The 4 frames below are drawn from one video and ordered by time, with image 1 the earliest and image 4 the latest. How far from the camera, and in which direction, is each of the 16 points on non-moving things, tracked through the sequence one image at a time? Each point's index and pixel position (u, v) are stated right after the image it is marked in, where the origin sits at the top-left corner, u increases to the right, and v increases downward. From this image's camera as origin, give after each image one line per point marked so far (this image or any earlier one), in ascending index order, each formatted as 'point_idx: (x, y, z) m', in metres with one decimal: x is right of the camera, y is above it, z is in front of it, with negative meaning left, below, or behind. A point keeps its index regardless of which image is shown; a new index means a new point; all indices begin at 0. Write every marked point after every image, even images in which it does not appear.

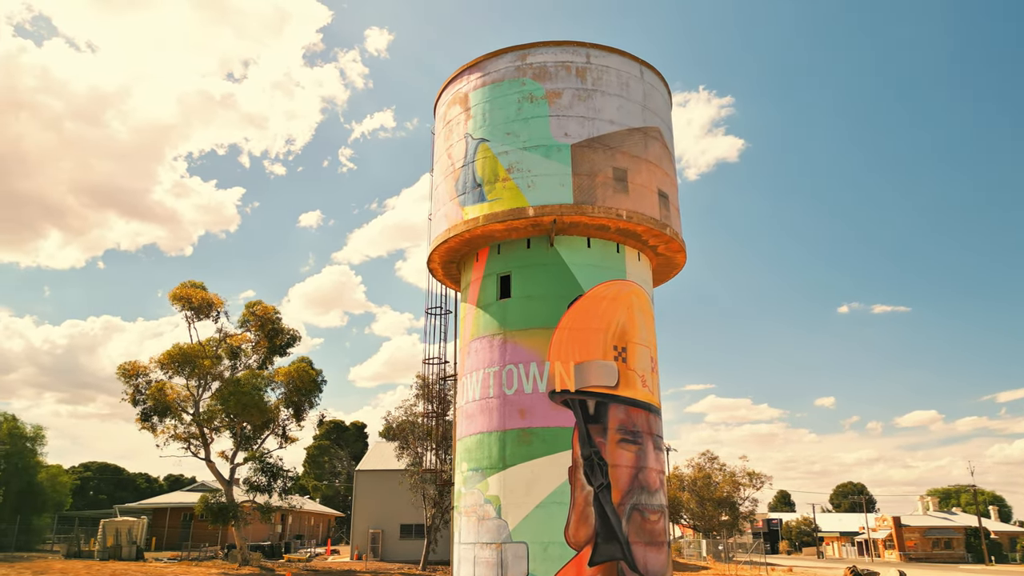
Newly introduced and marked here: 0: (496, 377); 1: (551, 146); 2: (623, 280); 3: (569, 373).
0: (-0.4, -2.2, +18.9) m
1: (+1.0, +3.7, +19.3) m
2: (+2.9, +0.2, +19.8) m
3: (+1.4, -2.1, +18.3) m
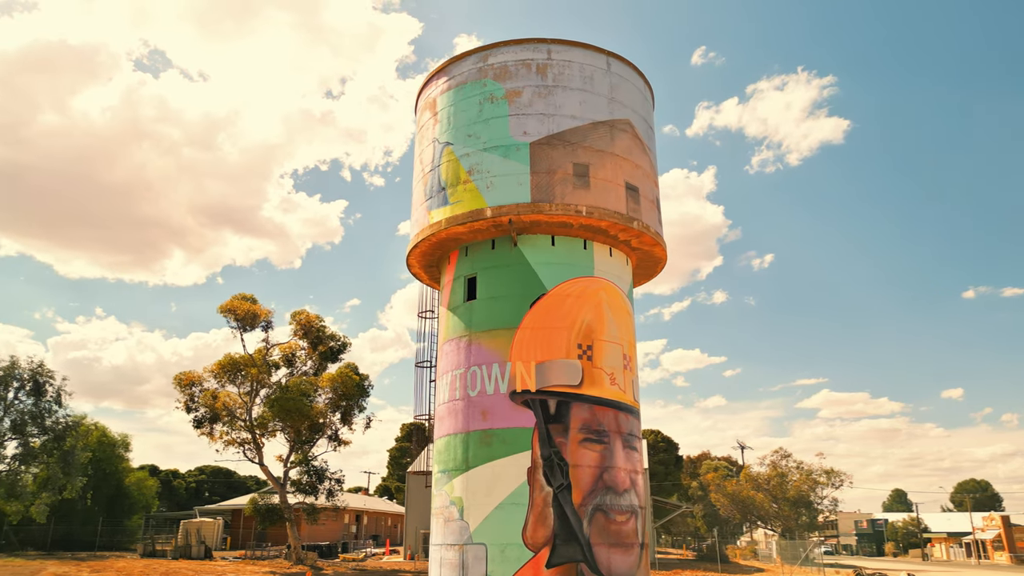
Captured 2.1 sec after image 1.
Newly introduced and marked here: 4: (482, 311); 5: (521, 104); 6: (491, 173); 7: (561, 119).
0: (-1.3, -2.3, +18.9) m
1: (-0.1, +3.7, +19.2) m
2: (+2.1, +0.3, +19.4) m
3: (+0.4, -2.1, +18.2) m
4: (-0.8, -0.6, +19.2) m
5: (+0.2, +4.8, +19.6) m
6: (-0.5, +2.9, +19.1) m
7: (+1.3, +4.4, +19.4) m
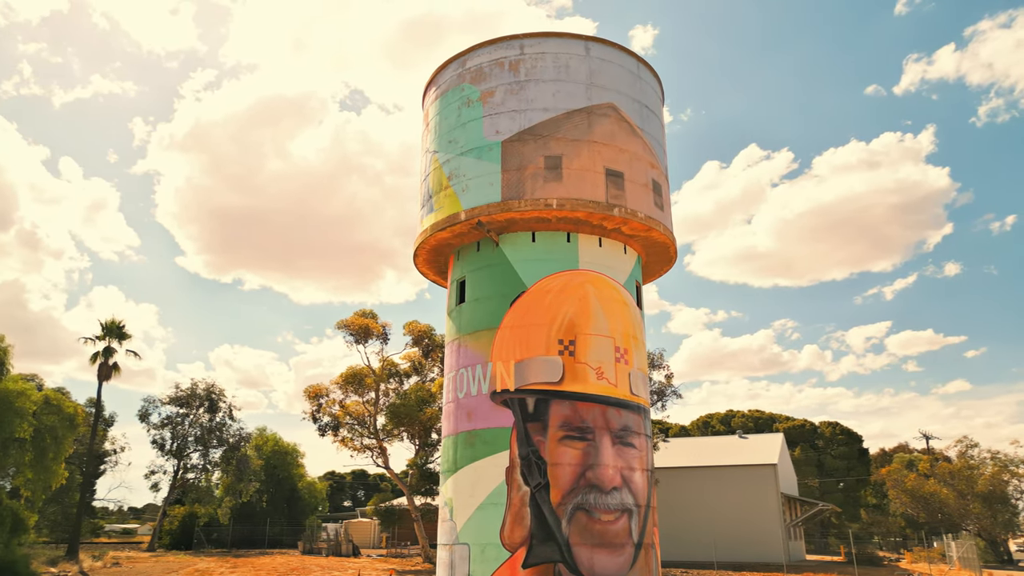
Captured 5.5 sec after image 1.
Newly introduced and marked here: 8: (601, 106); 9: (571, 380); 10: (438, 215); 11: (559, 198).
0: (-1.5, -2.4, +19.3) m
1: (-0.7, +3.6, +19.3) m
2: (+1.6, +0.4, +18.9) m
3: (-0.1, -2.0, +18.1) m
4: (-1.1, -0.6, +19.4) m
5: (-0.5, +4.8, +19.5) m
6: (-1.2, +2.9, +19.3) m
7: (+0.5, +4.5, +19.2) m
8: (+2.3, +4.7, +19.5) m
9: (+1.4, -2.2, +17.9) m
10: (-1.9, +1.9, +19.8) m
11: (+1.2, +2.2, +18.3) m
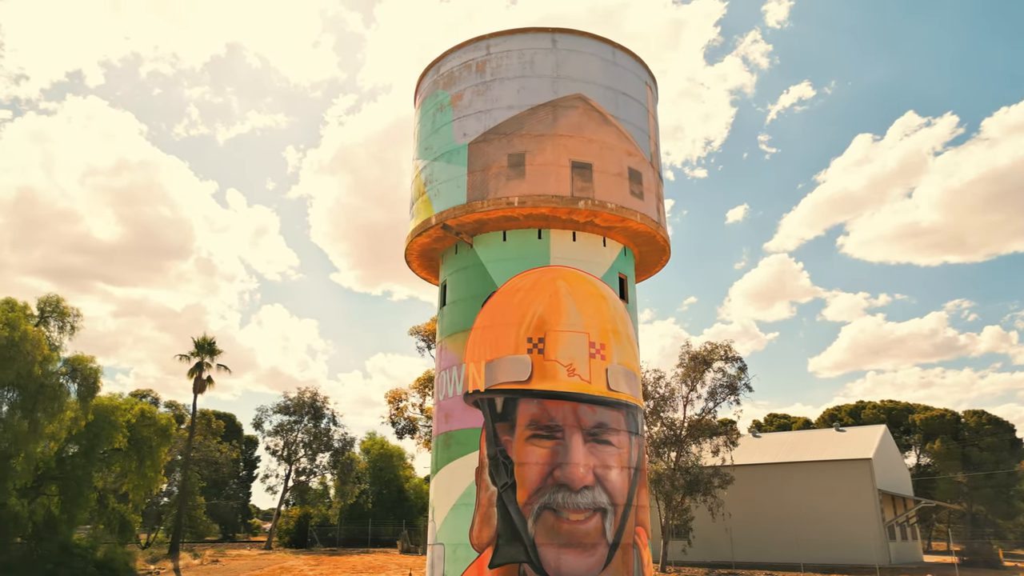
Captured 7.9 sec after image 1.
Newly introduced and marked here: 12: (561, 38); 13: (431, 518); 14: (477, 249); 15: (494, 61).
0: (-1.9, -2.5, +19.6) m
1: (-1.5, +3.6, +19.5) m
2: (+0.9, +0.5, +18.7) m
3: (-0.8, -2.1, +18.1) m
4: (-1.6, -0.7, +19.6) m
5: (-1.3, +4.8, +19.7) m
6: (-1.9, +2.8, +19.6) m
7: (-0.4, +4.5, +19.1) m
8: (+1.4, +4.9, +19.2) m
9: (+0.7, -2.1, +17.7) m
10: (-2.5, +1.8, +20.1) m
11: (+0.2, +2.2, +18.2) m
12: (+1.3, +6.6, +19.7) m
13: (-1.9, -5.7, +18.4) m
14: (-0.9, +1.0, +19.4) m
15: (-0.5, +6.0, +19.7) m
